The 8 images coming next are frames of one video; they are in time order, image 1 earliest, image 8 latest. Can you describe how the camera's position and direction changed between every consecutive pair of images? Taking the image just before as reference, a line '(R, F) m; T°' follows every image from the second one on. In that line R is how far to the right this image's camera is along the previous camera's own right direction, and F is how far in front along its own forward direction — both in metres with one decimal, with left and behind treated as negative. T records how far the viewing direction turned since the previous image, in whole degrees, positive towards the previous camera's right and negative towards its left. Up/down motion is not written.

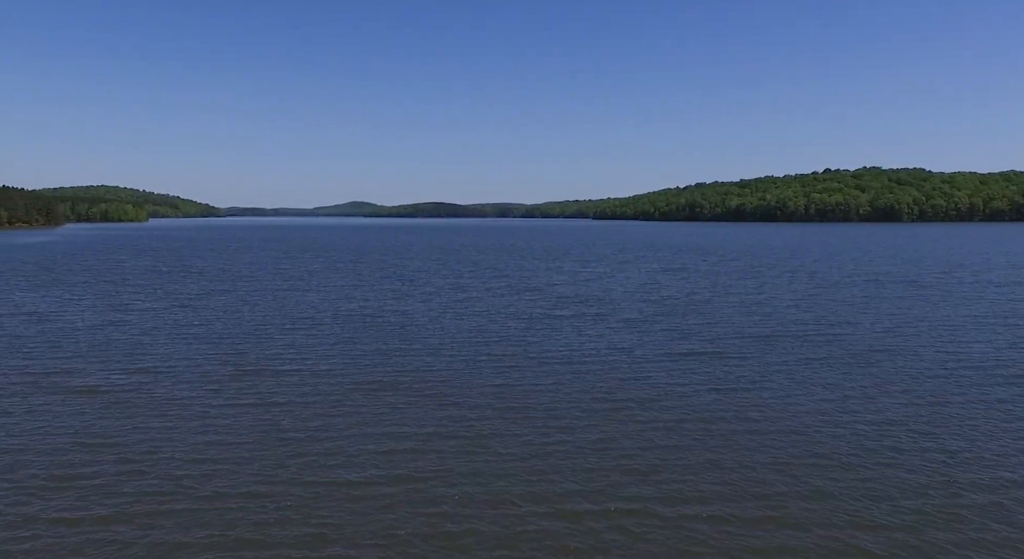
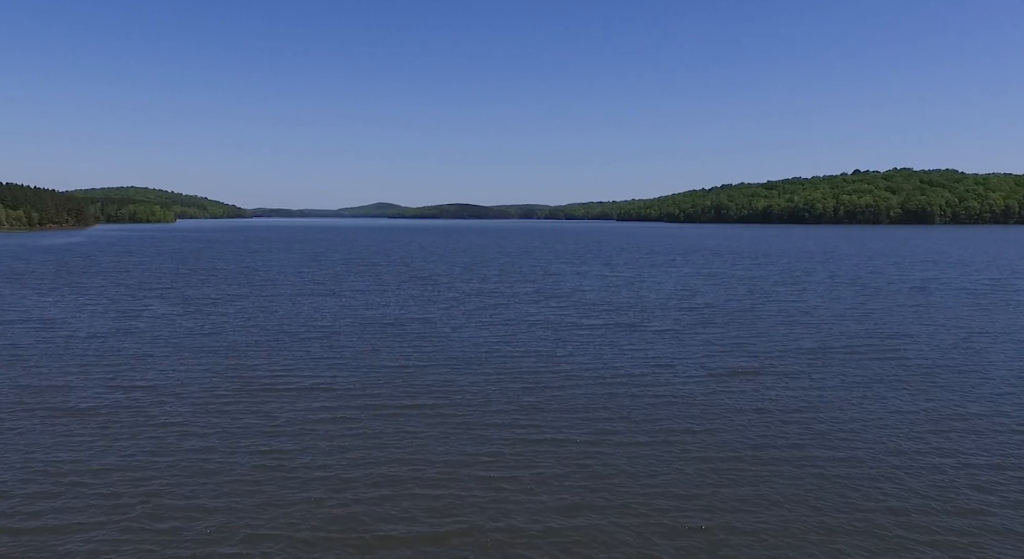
(-0.3, +2.5) m; -2°
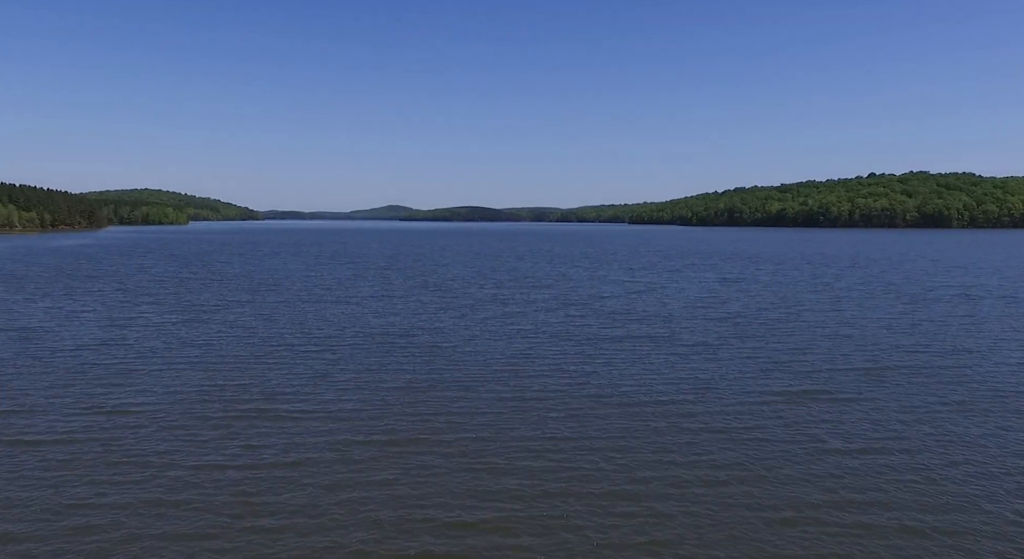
(-0.4, +3.2) m; -1°
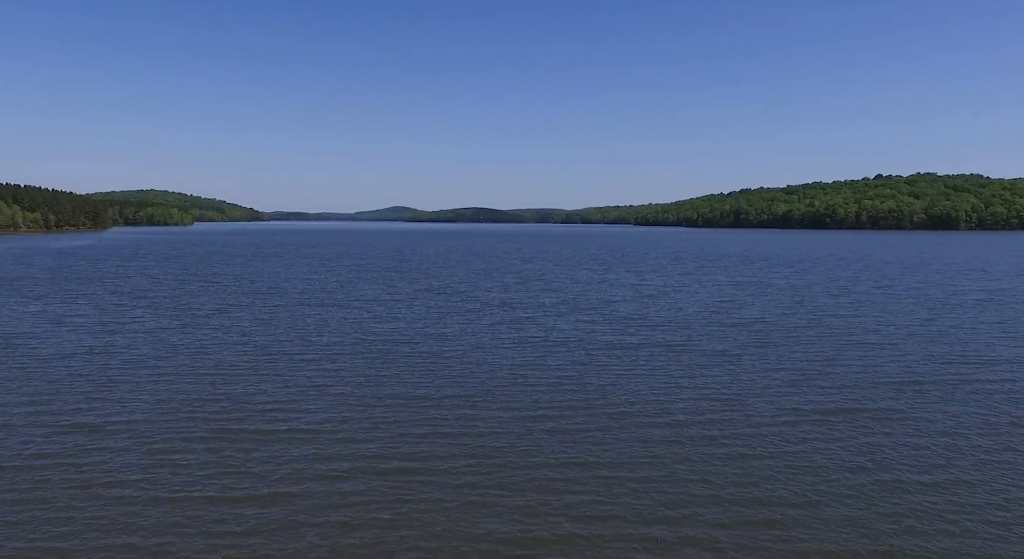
(-0.2, +2.0) m; 0°
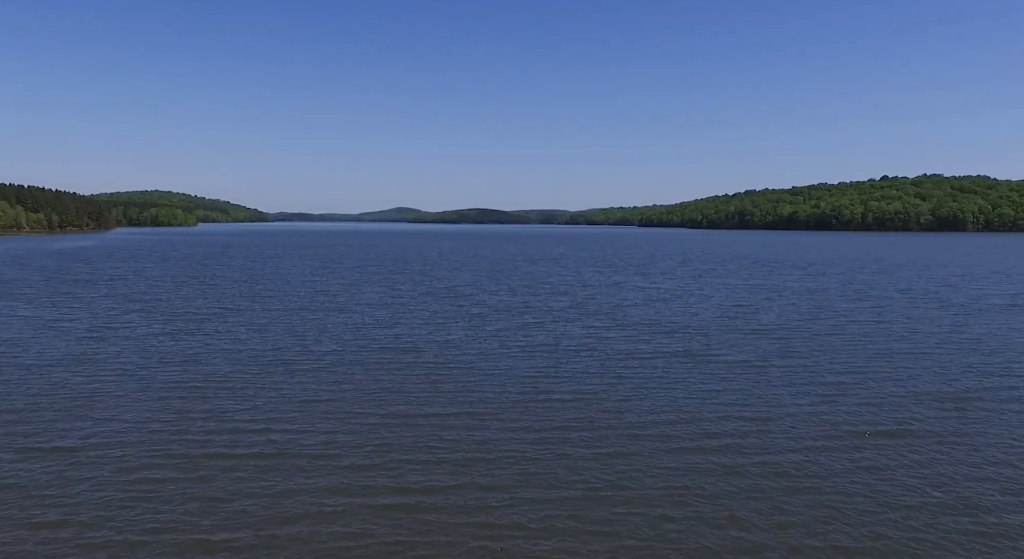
(-0.3, +2.1) m; 0°
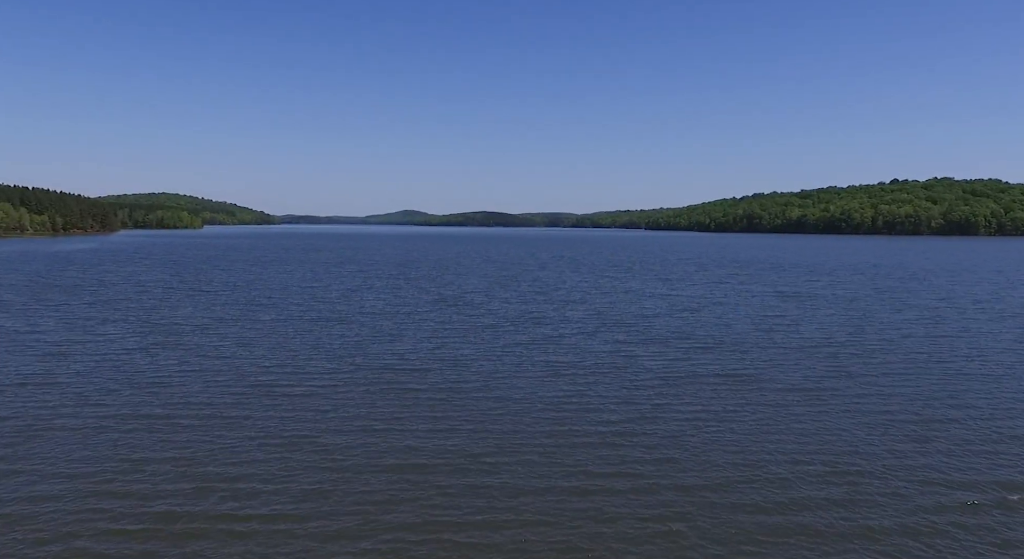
(-0.6, +4.6) m; 0°
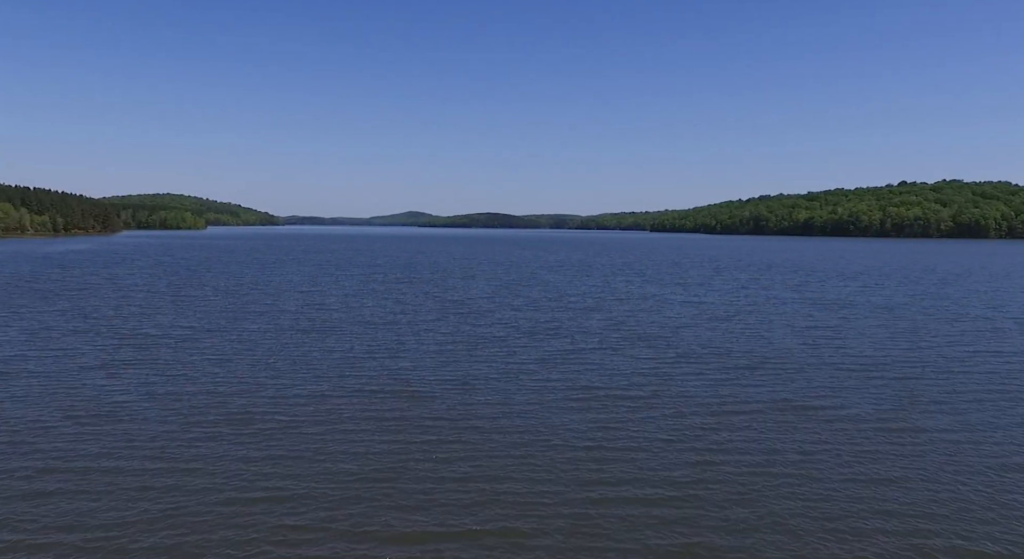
(-0.6, +5.0) m; 0°
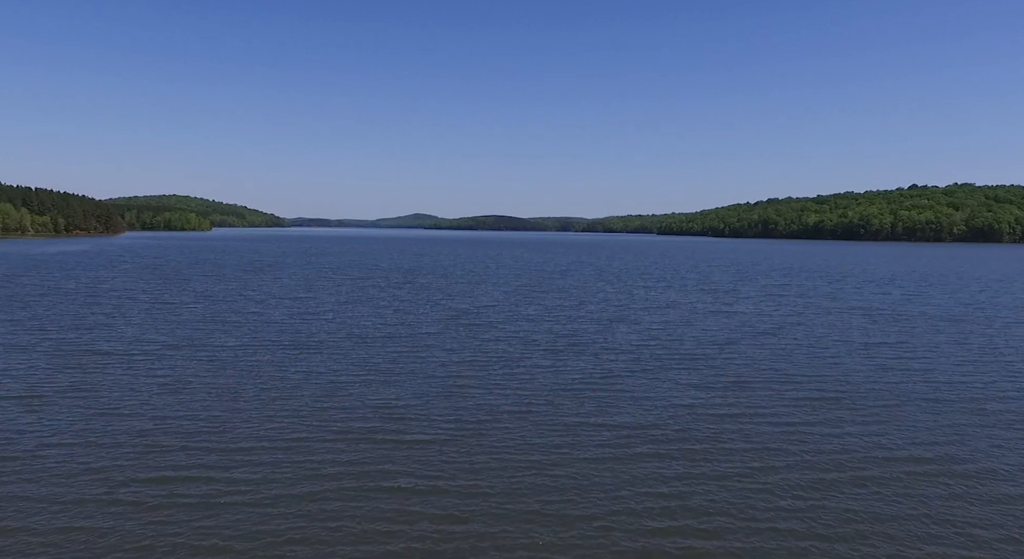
(-0.7, +6.4) m; 0°
